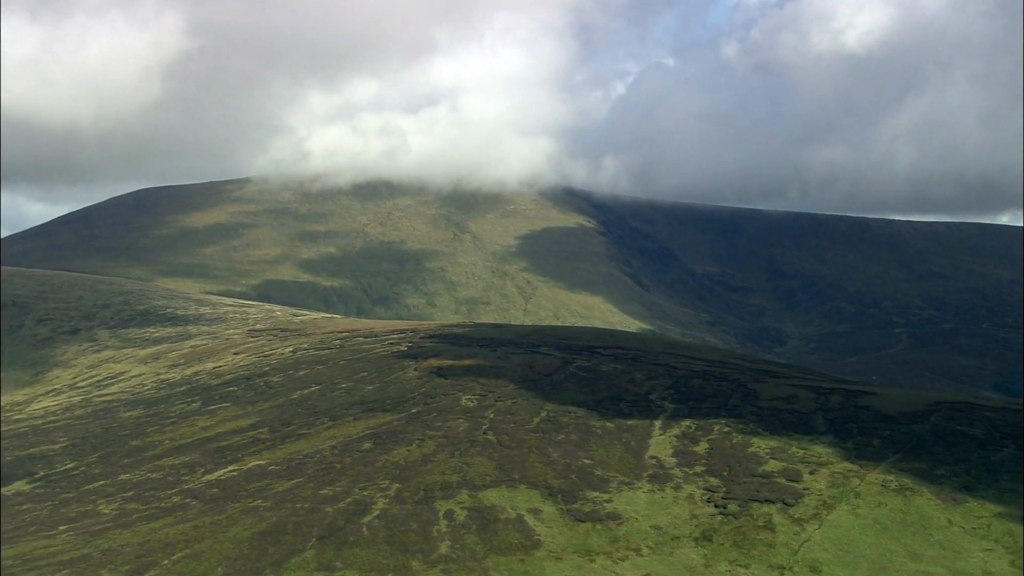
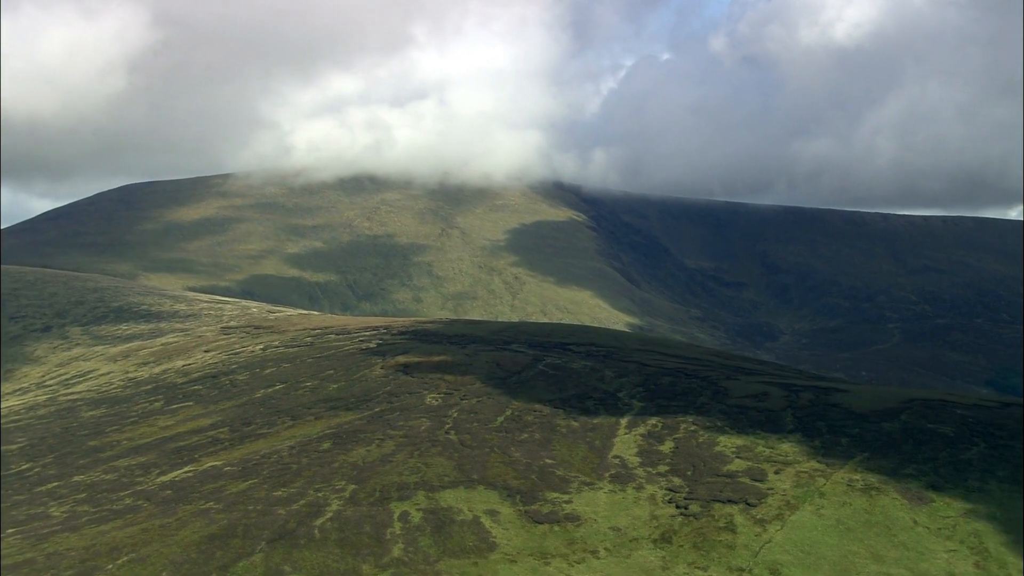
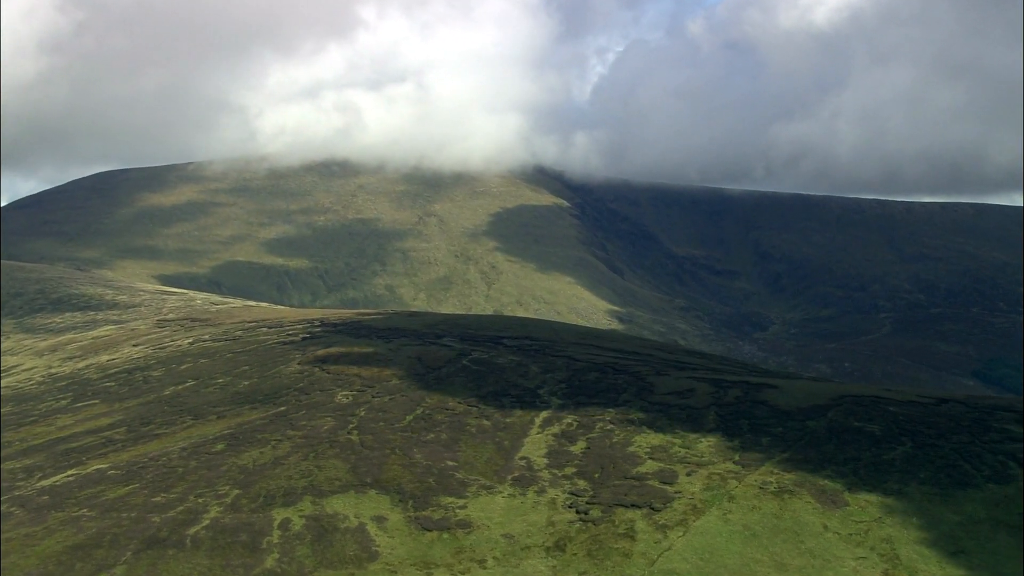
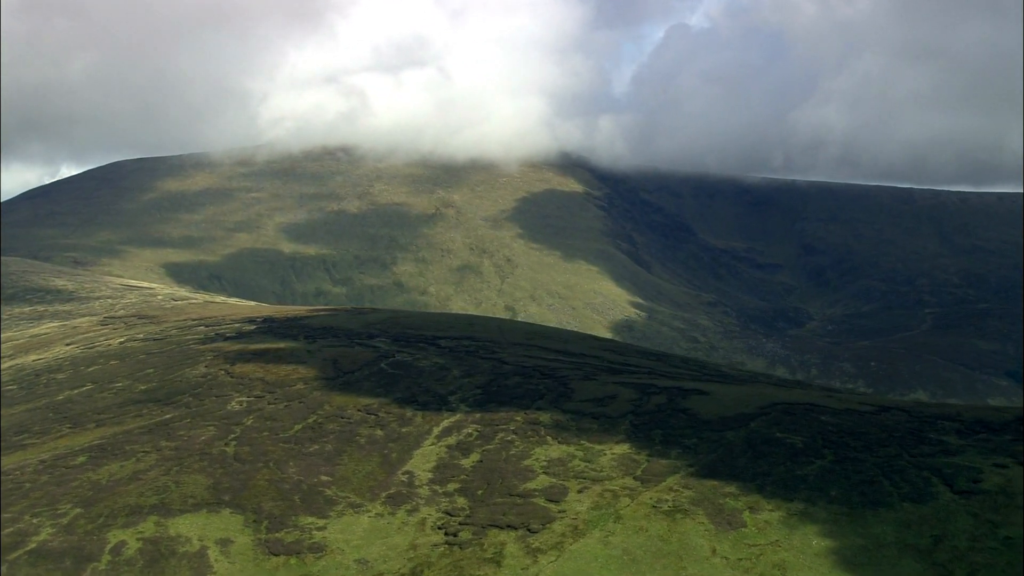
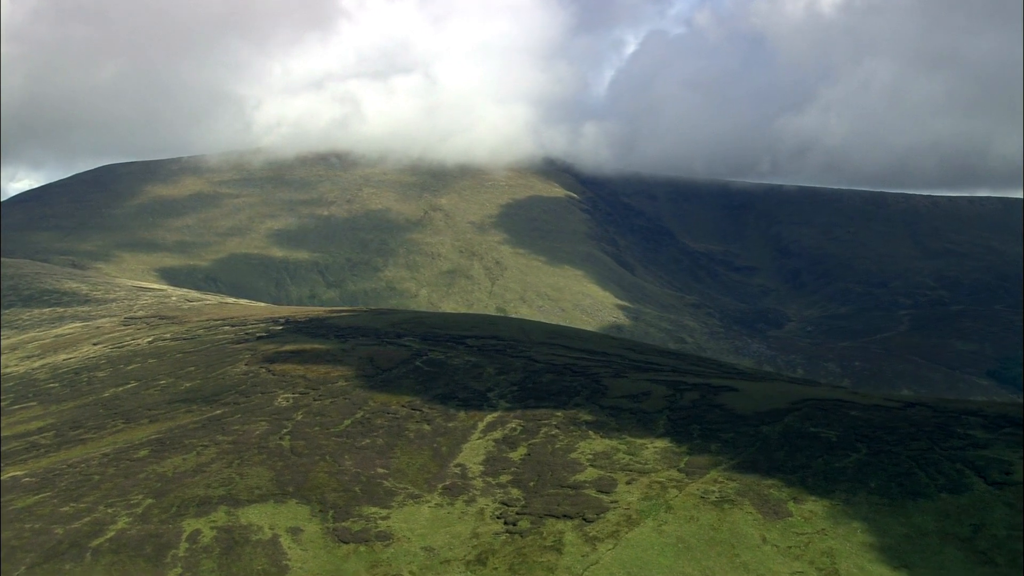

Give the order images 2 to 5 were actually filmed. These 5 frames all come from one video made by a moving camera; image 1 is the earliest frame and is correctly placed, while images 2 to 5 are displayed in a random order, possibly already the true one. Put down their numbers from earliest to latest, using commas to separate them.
2, 3, 5, 4
